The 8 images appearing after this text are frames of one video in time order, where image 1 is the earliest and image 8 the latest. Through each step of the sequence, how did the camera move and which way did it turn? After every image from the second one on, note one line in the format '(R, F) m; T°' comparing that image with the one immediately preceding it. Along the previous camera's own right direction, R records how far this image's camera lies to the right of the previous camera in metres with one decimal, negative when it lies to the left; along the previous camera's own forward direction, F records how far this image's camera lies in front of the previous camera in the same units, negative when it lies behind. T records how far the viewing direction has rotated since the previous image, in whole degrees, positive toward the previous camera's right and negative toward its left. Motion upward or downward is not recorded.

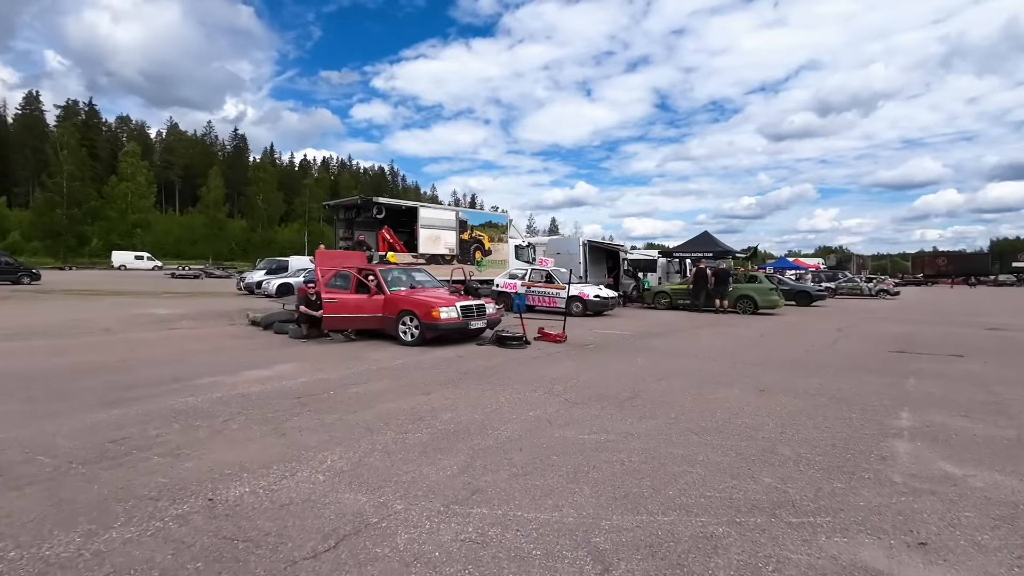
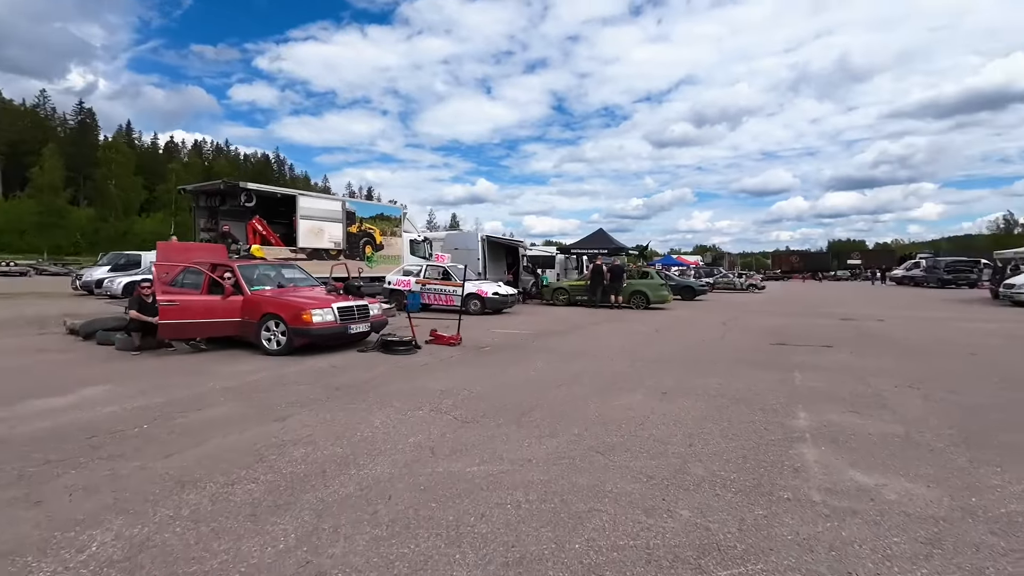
(+0.3, +1.0) m; +12°
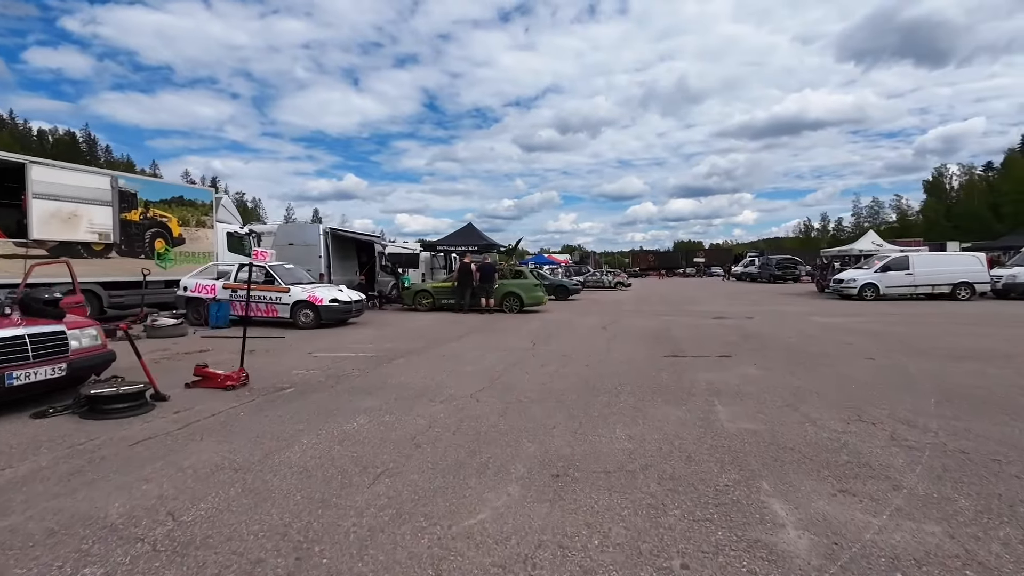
(+0.8, +3.0) m; +15°
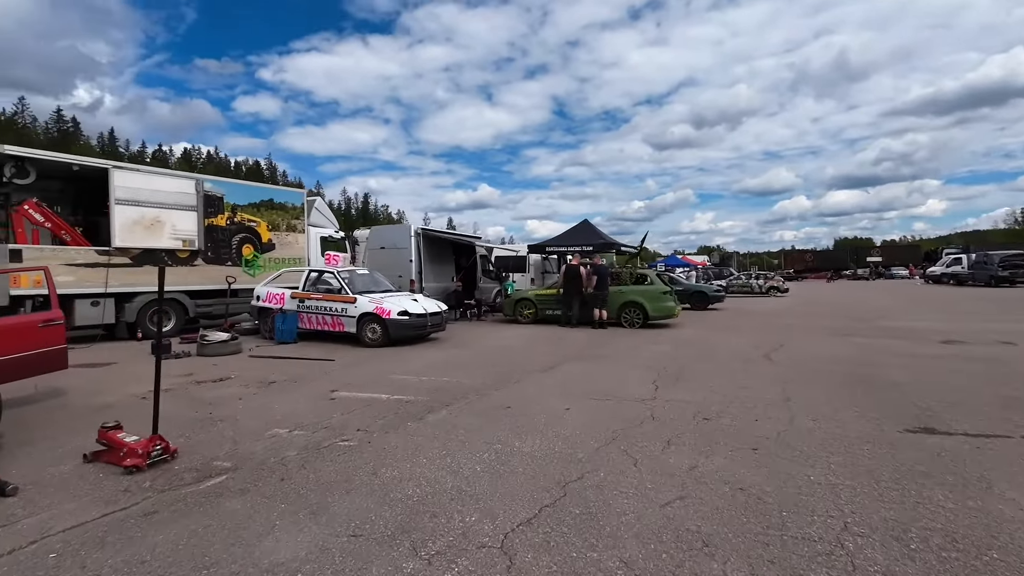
(+0.3, +3.5) m; -15°
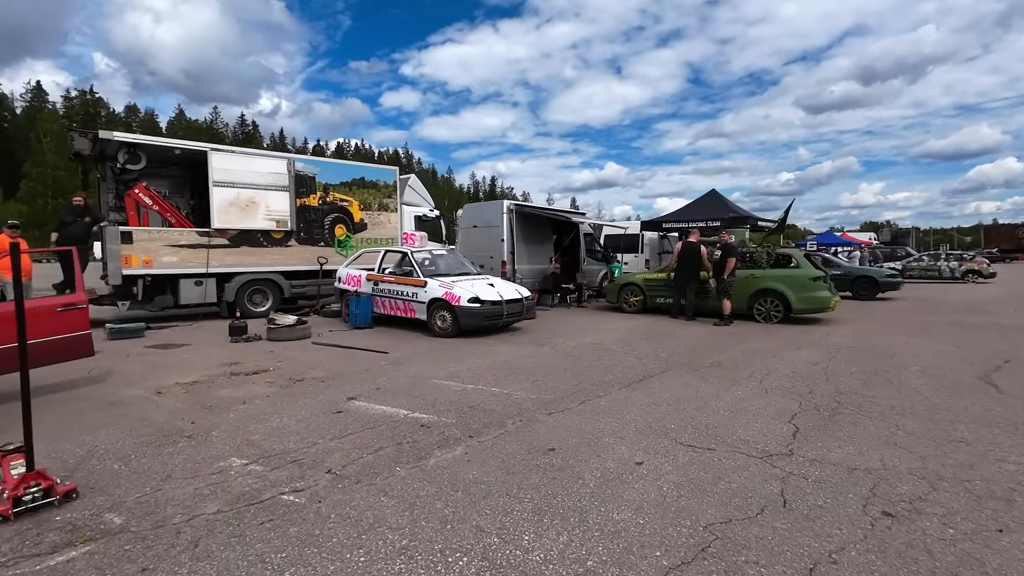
(+0.6, +2.0) m; -15°
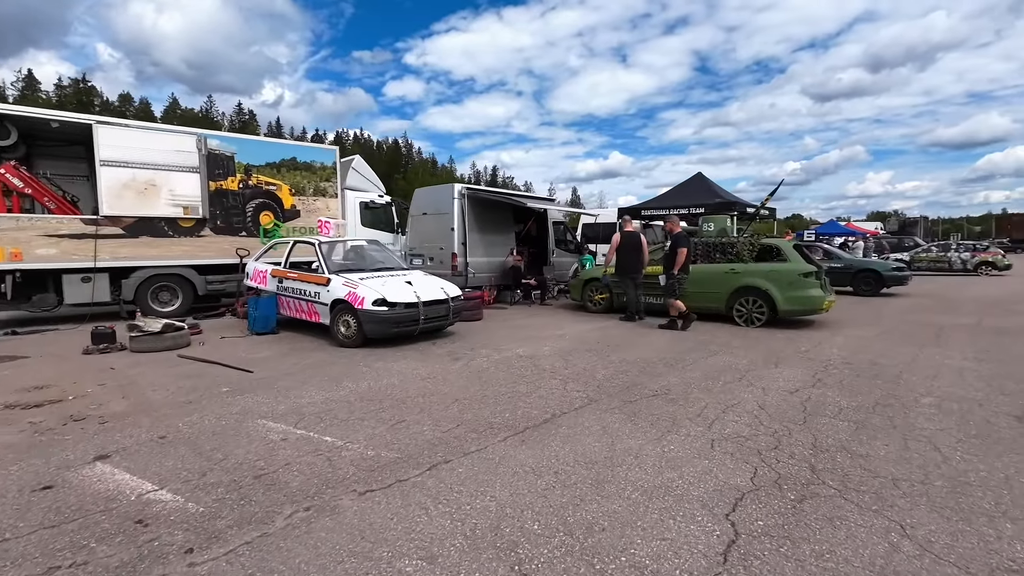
(+1.4, +1.8) m; 0°
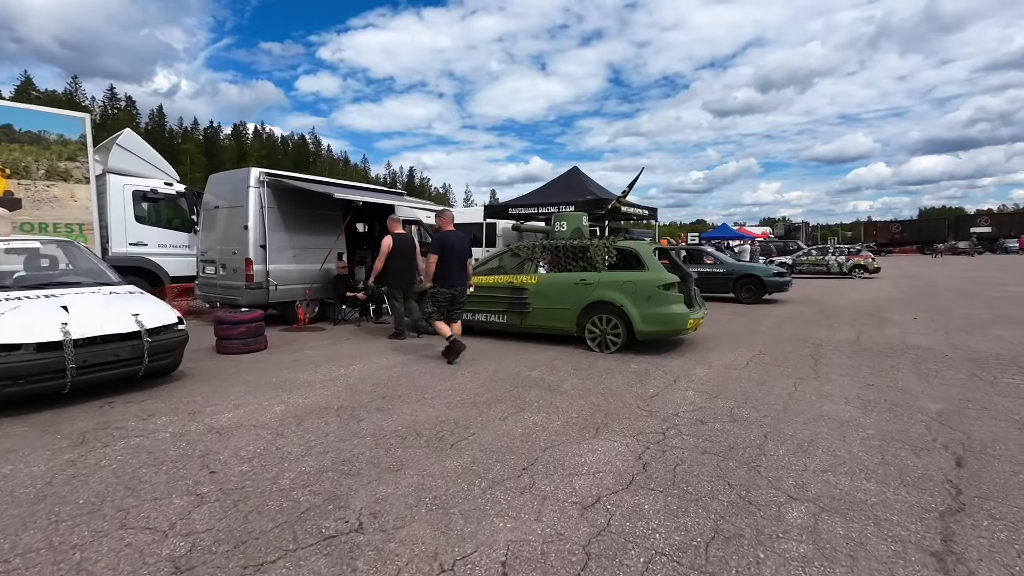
(+2.2, +2.4) m; +9°
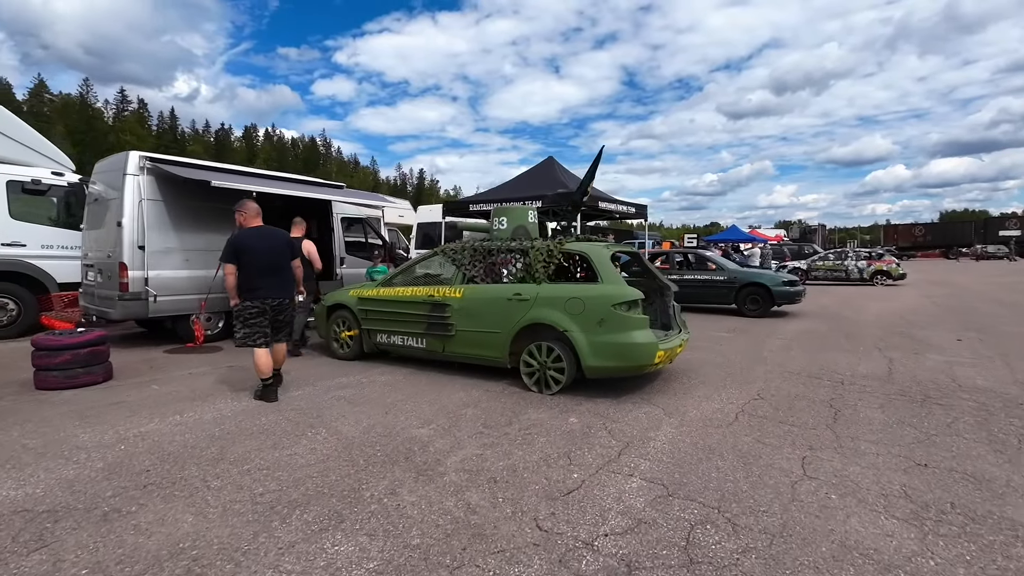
(+1.3, +2.1) m; -1°
